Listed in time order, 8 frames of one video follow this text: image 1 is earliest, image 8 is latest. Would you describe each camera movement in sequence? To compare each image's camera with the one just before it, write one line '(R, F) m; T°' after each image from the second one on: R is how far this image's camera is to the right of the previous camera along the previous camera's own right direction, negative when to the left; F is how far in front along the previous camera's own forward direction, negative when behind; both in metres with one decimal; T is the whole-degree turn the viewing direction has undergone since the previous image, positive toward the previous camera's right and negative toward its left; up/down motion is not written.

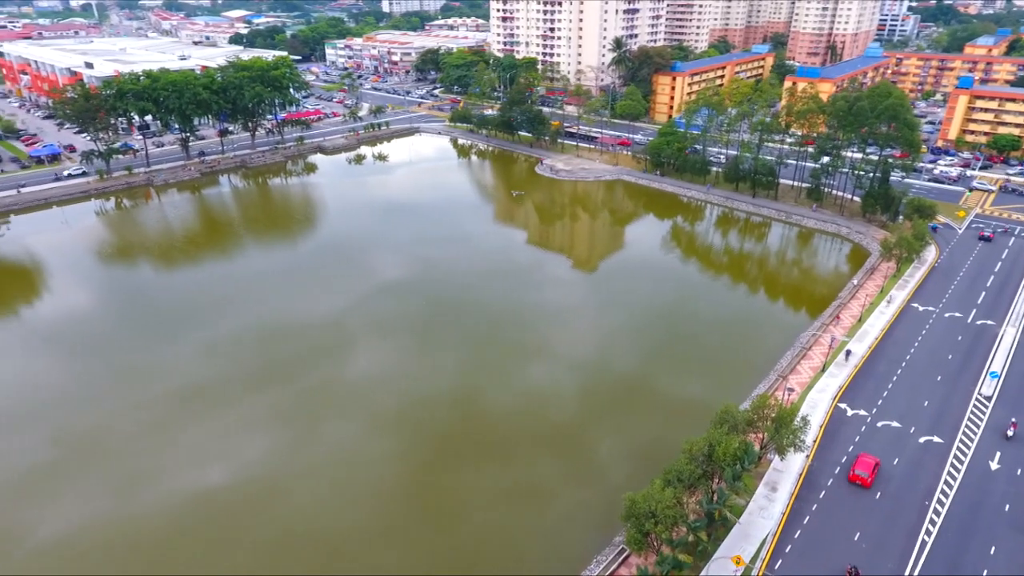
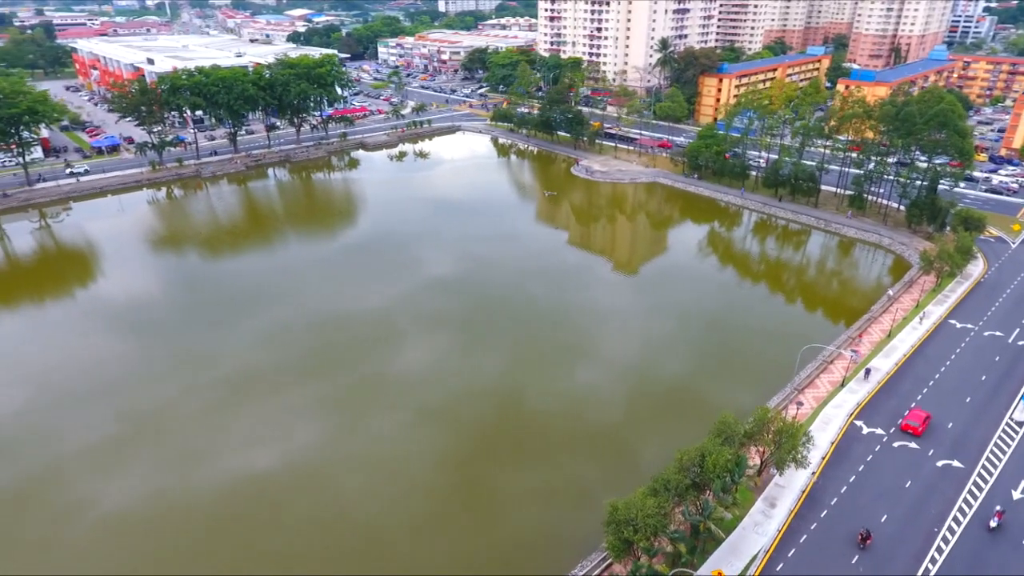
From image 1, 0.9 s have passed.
(+1.6, 0.0) m; -4°
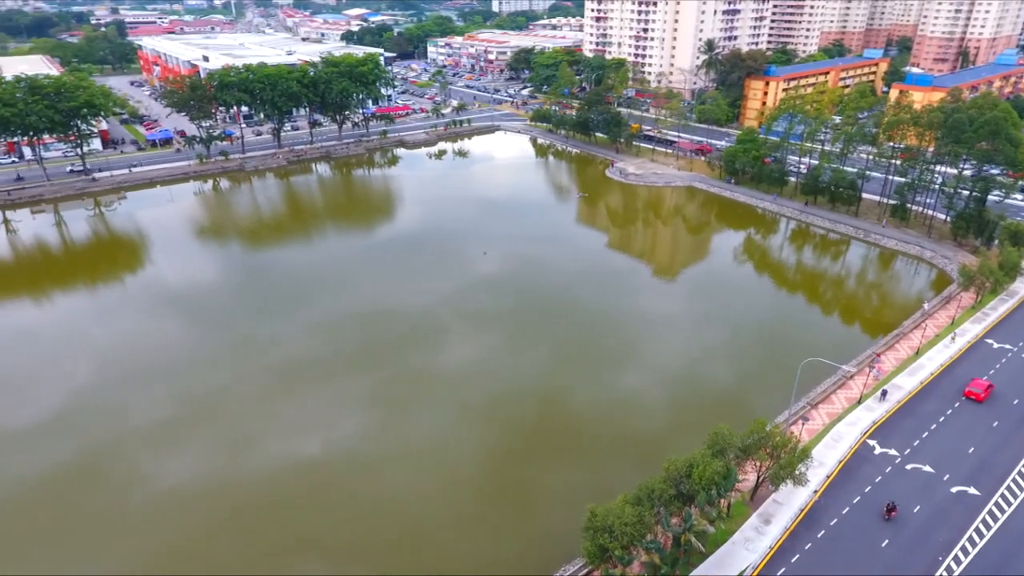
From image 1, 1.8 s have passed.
(+1.6, 0.0) m; -4°
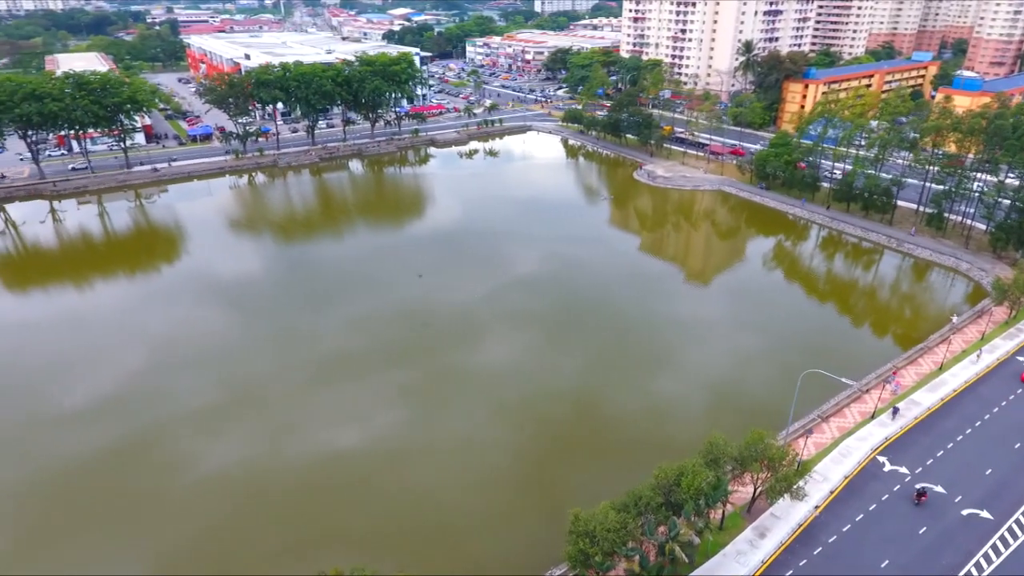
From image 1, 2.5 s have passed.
(+1.2, 0.0) m; -3°
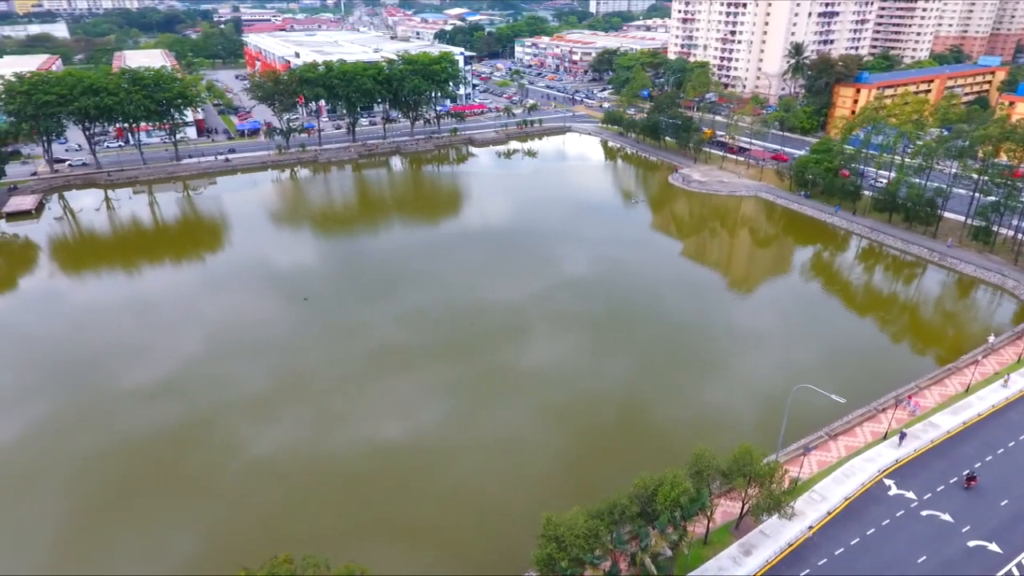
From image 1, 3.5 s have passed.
(+1.7, +0.1) m; -4°
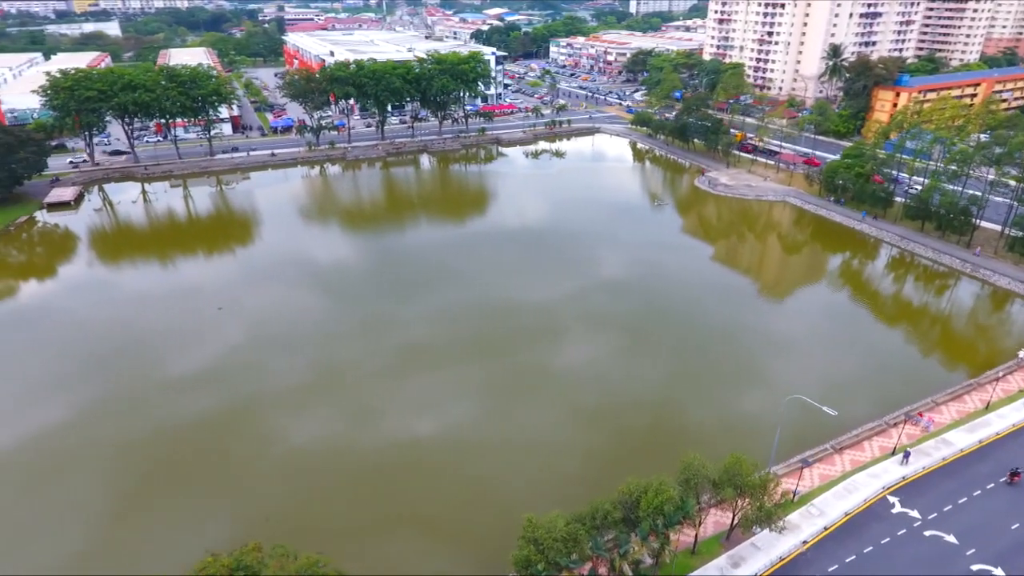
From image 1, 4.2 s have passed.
(+1.2, 0.0) m; -3°
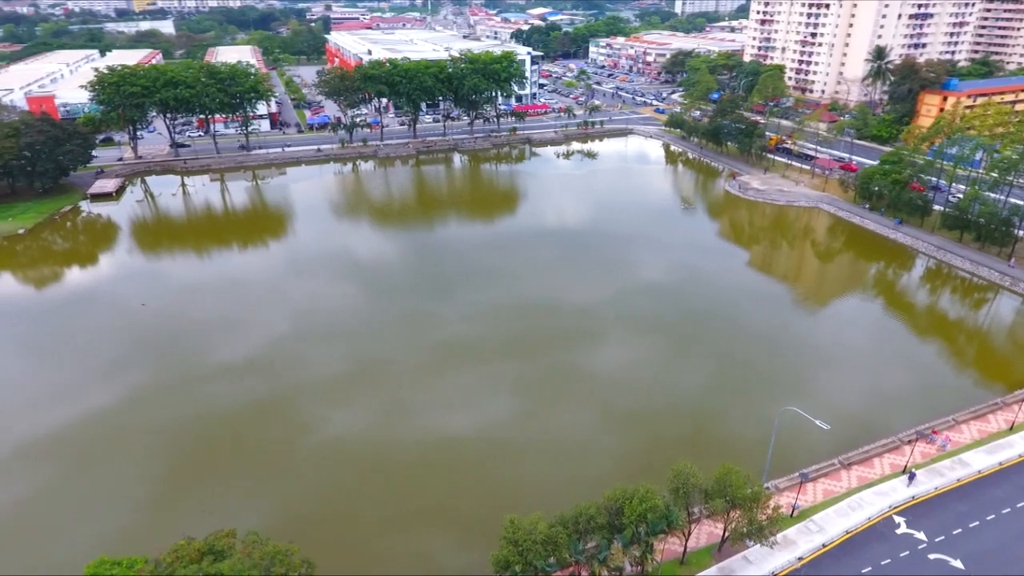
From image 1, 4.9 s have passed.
(+1.2, 0.0) m; -4°
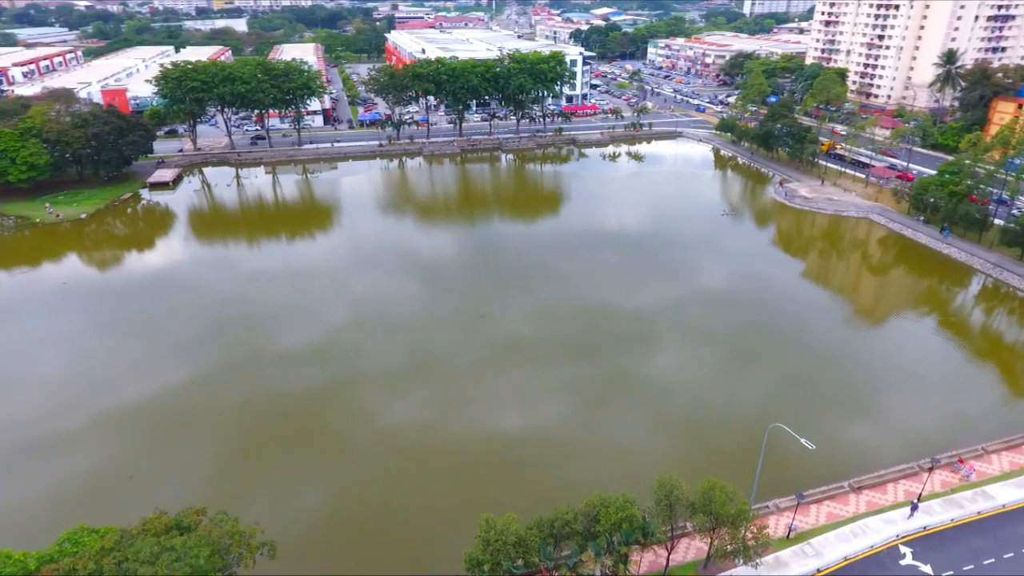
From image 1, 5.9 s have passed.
(+1.8, +0.1) m; -5°
